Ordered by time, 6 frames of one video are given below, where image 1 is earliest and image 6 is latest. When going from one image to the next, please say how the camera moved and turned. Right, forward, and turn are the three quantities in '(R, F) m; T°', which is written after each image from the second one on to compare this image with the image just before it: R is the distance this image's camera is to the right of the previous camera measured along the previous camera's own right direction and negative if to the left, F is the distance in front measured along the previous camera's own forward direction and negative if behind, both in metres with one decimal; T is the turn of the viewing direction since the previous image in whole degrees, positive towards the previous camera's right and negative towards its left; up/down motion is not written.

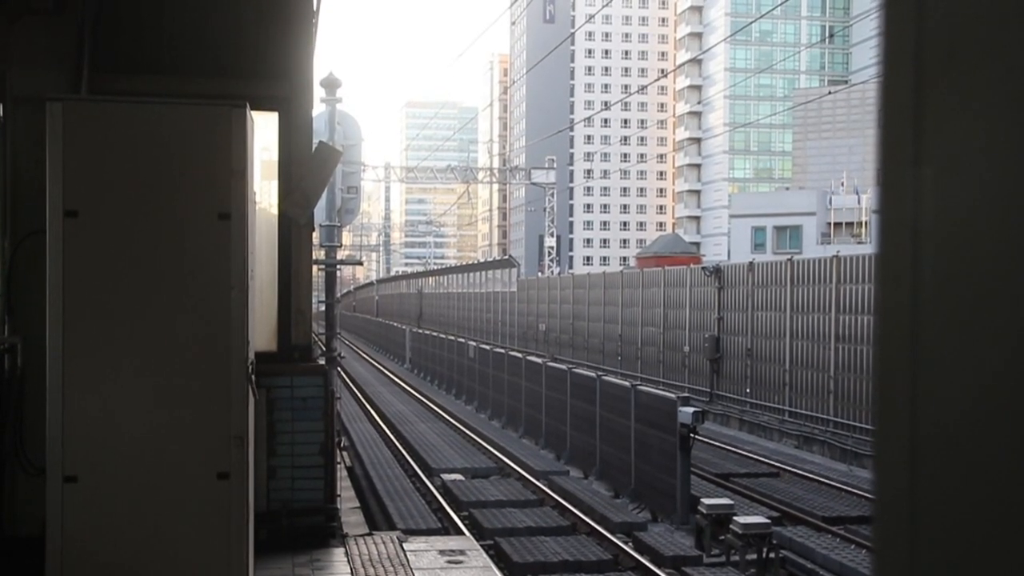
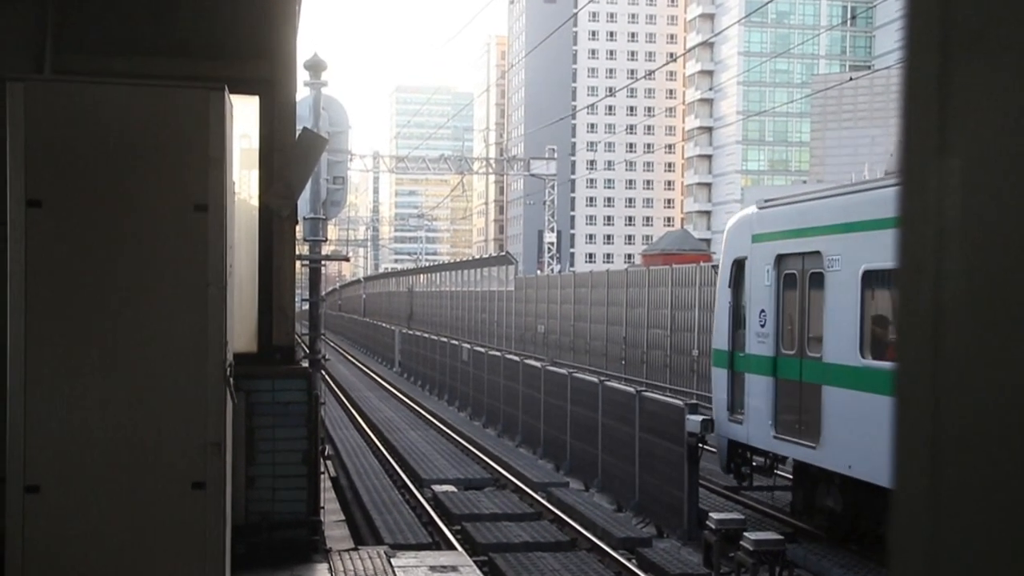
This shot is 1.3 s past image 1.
(0.0, +0.6) m; 0°
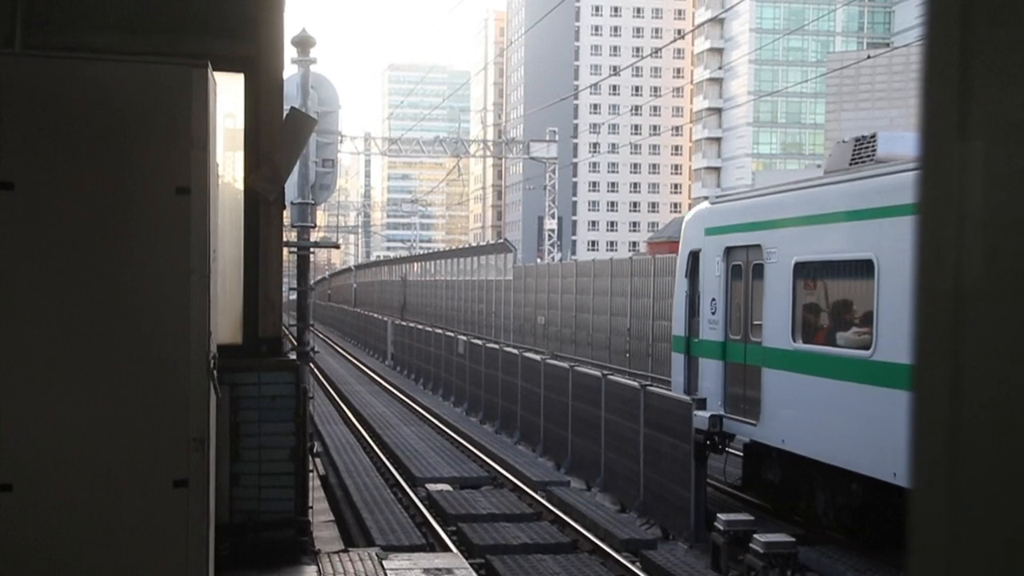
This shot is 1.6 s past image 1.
(+0.1, +0.4) m; 0°
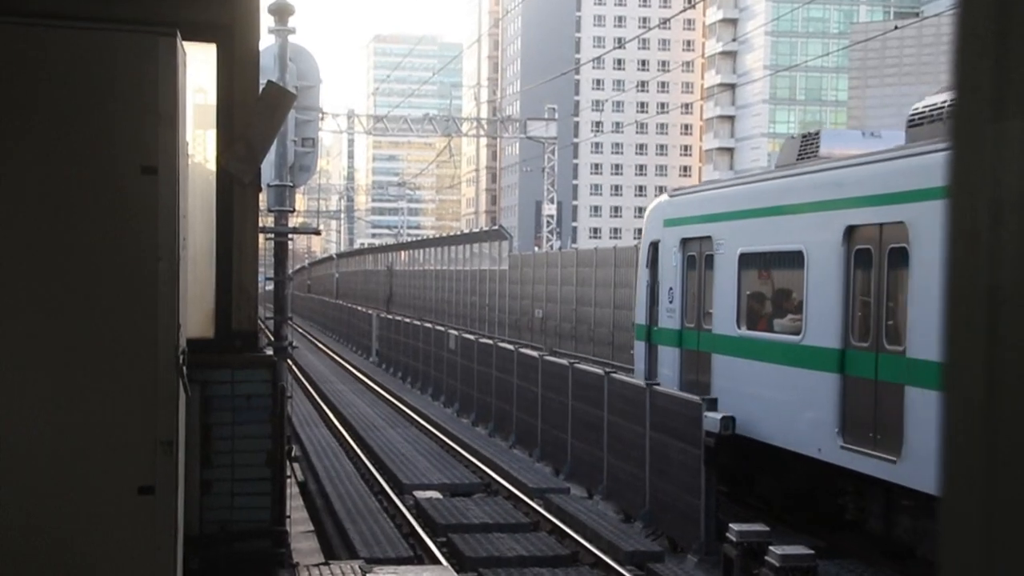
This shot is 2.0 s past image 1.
(0.0, +0.6) m; 0°
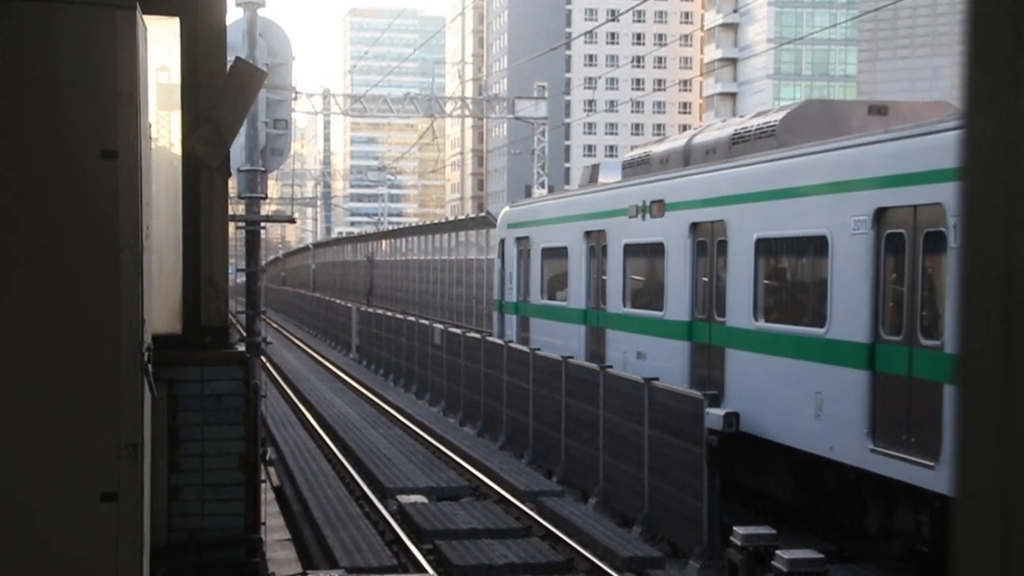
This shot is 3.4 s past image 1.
(0.0, +0.4) m; 0°
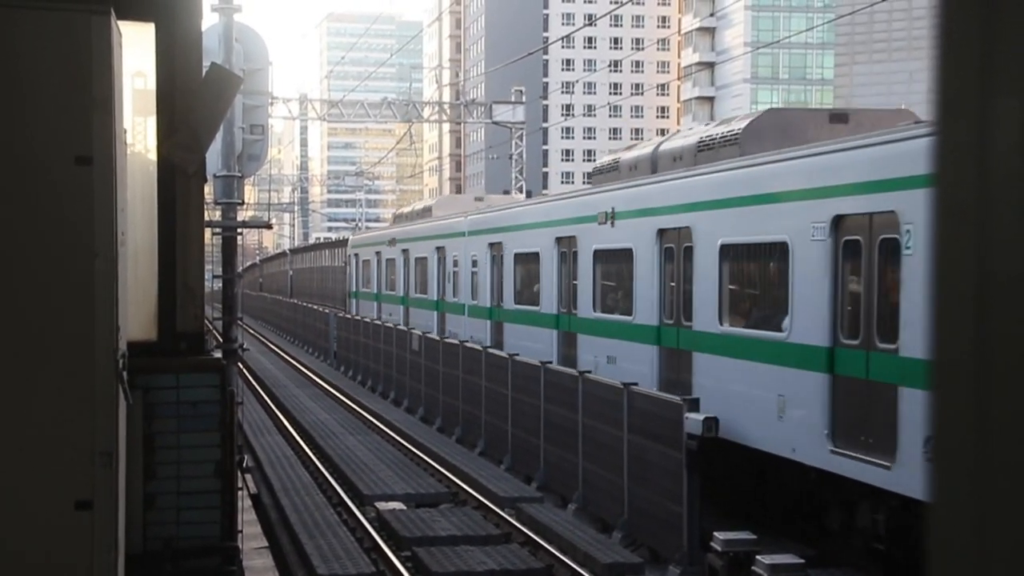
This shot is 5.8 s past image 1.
(0.0, 0.0) m; +1°
